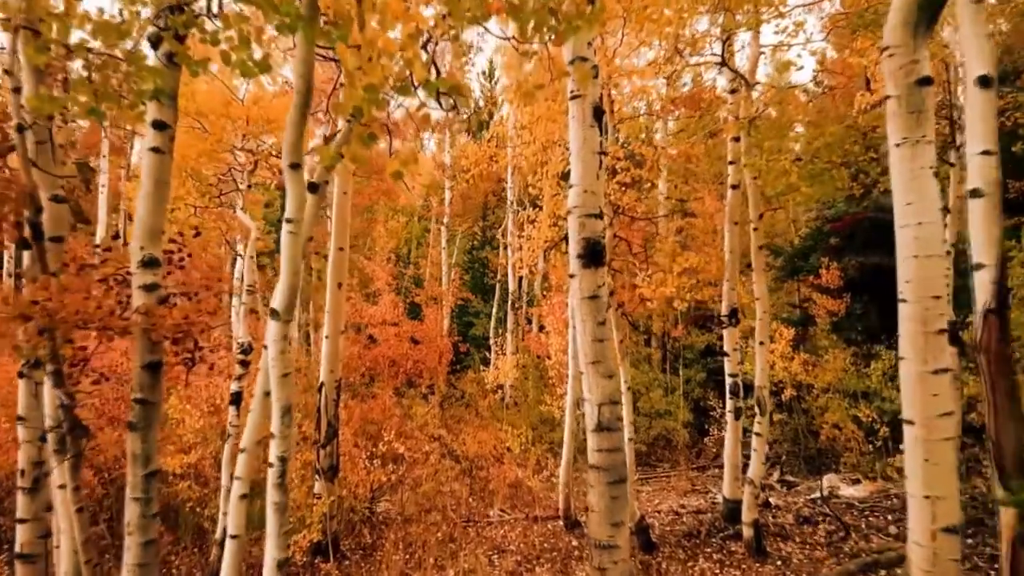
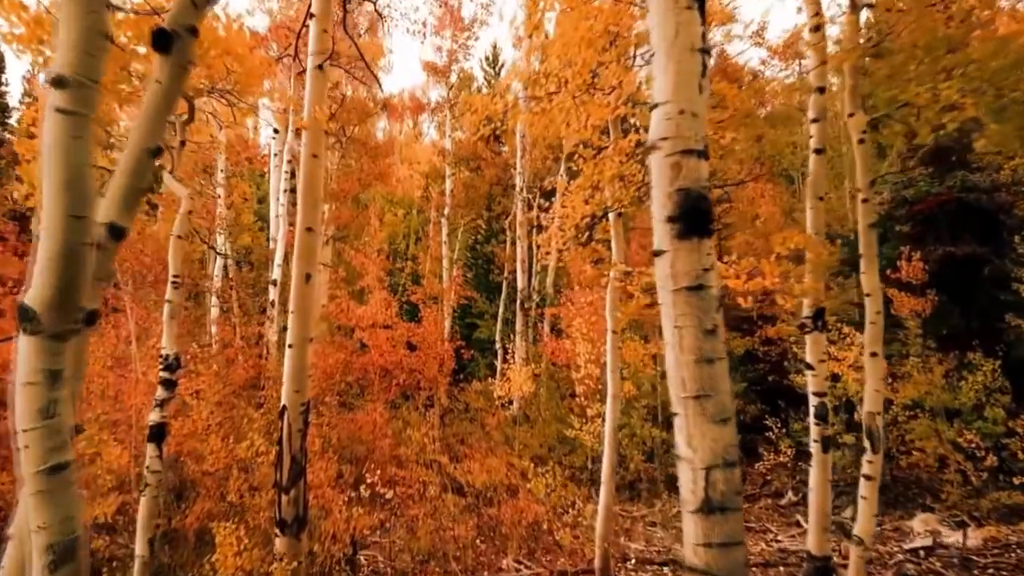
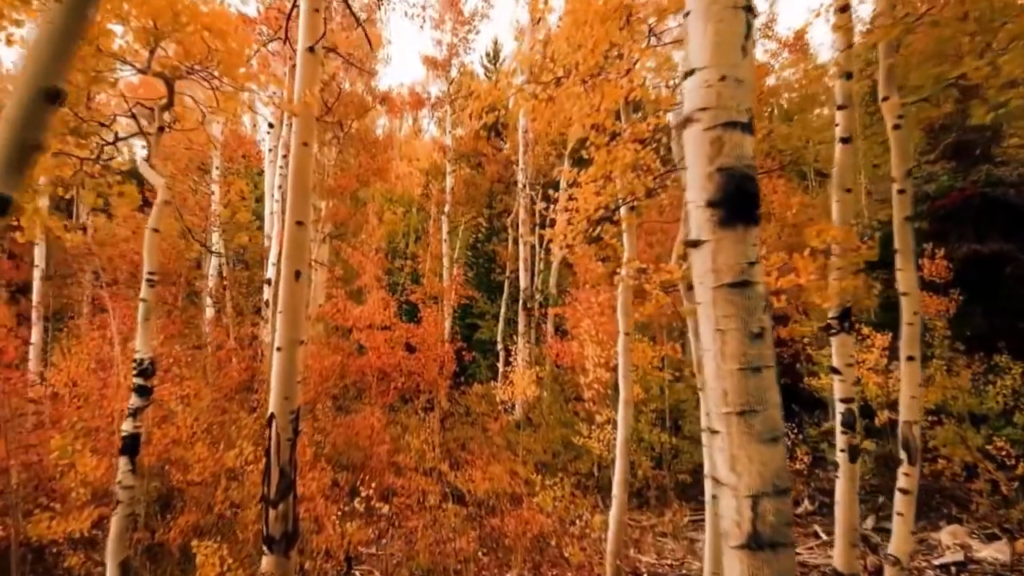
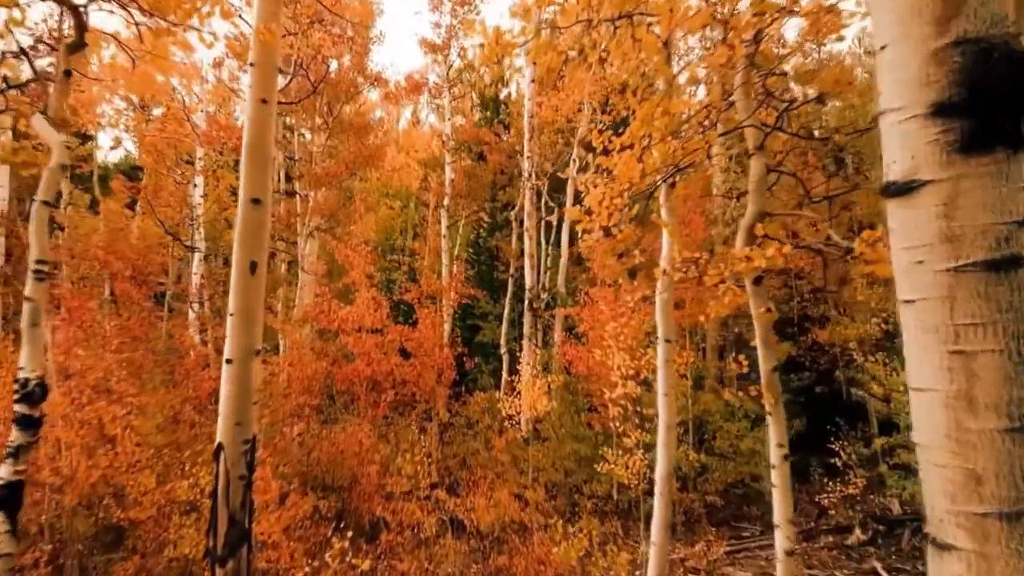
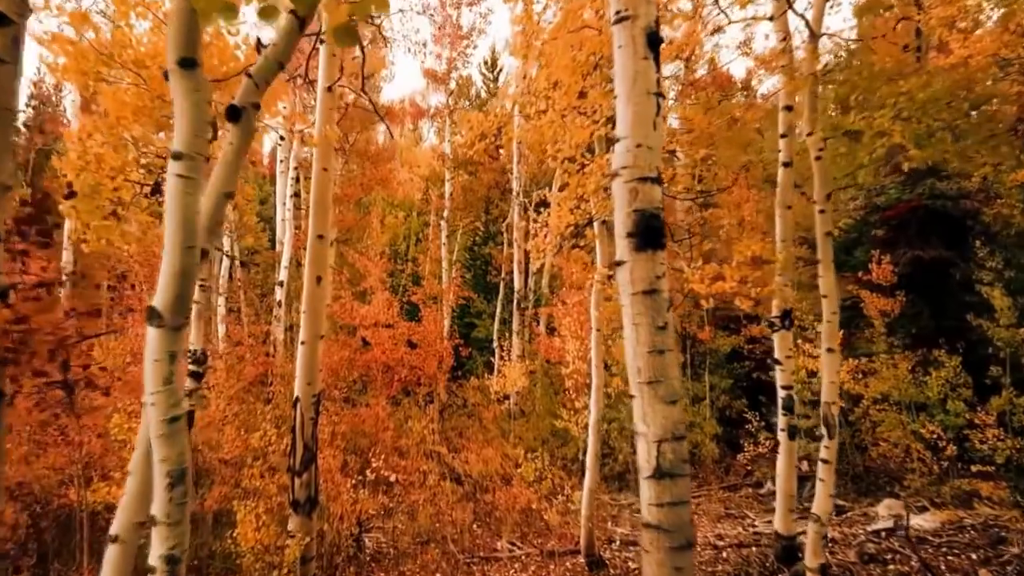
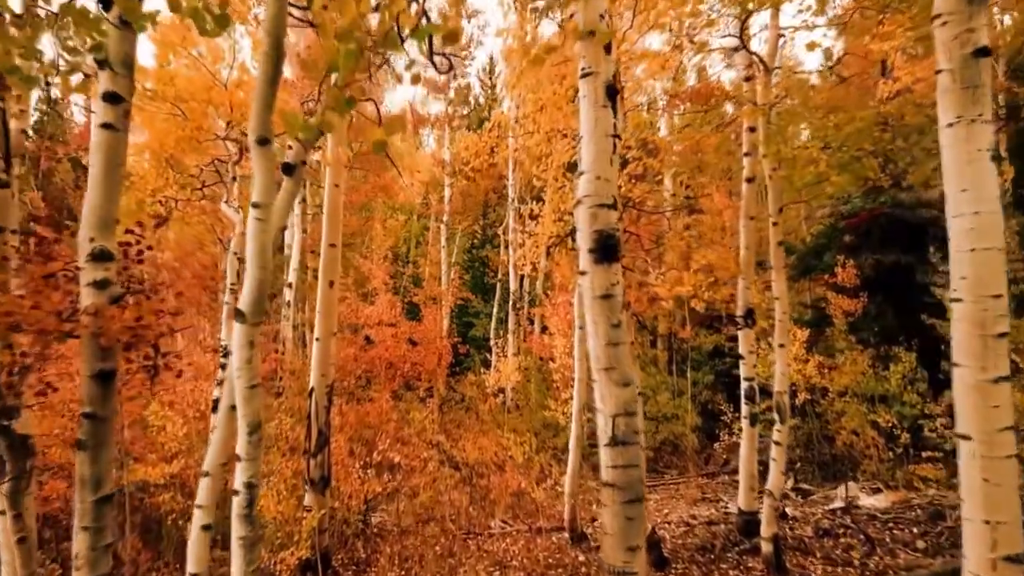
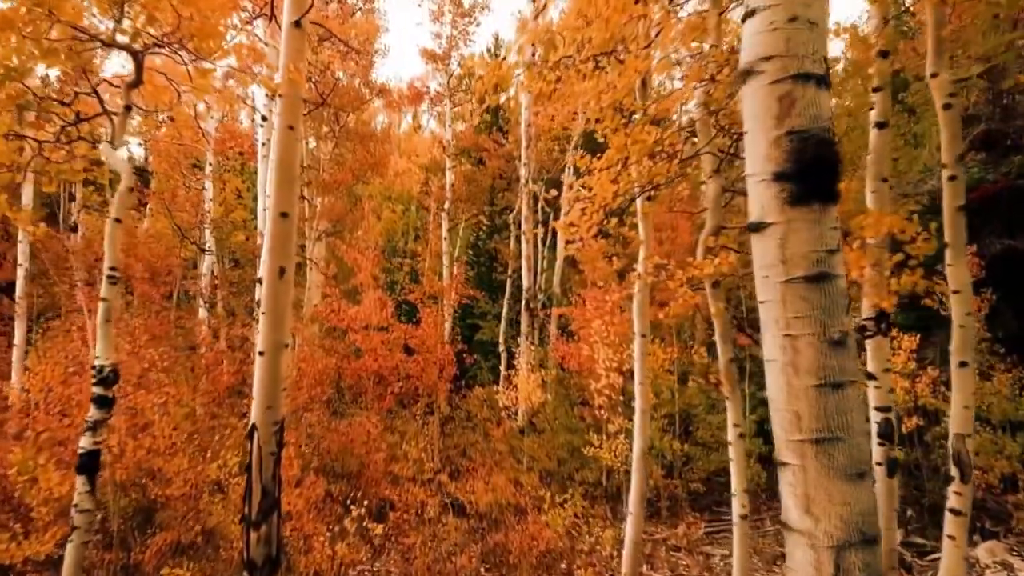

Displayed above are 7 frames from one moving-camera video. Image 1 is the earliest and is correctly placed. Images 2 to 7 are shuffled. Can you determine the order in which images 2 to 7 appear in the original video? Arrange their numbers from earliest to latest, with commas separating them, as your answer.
6, 5, 2, 3, 7, 4
